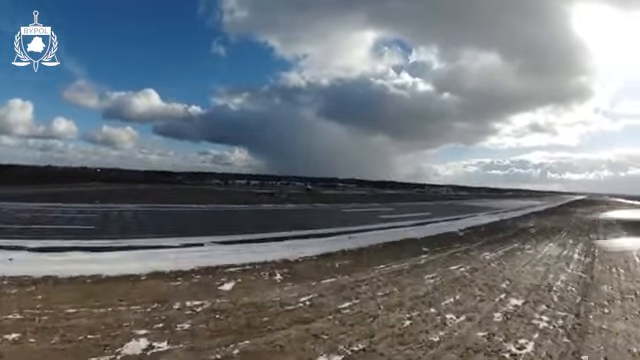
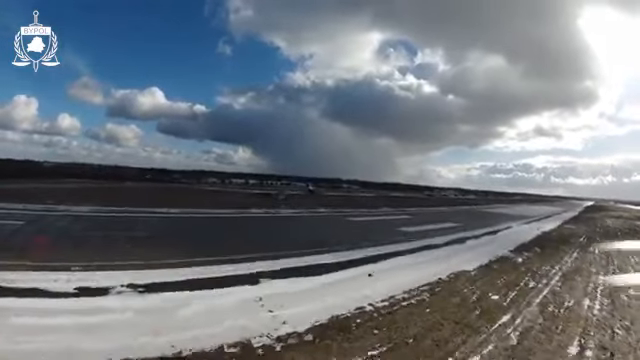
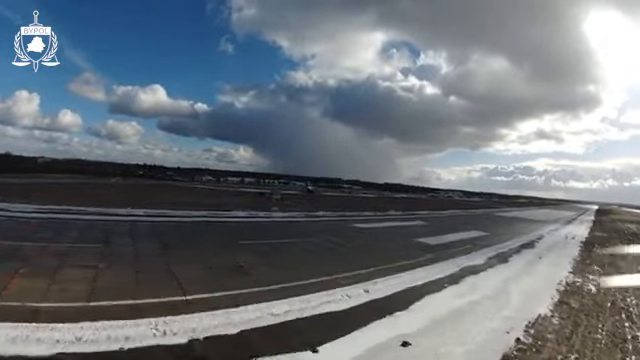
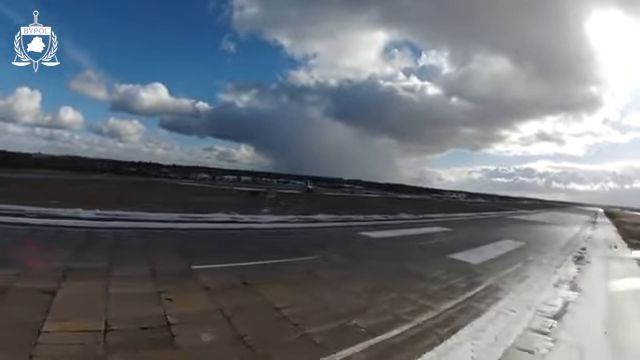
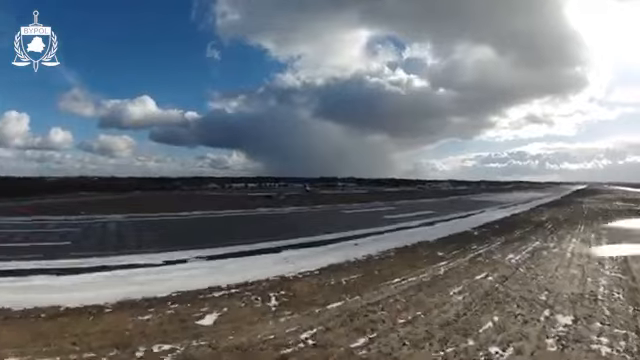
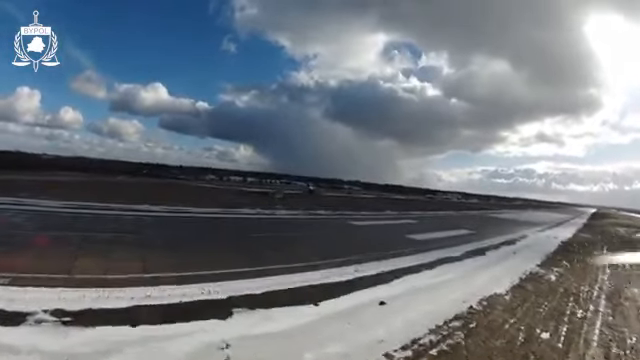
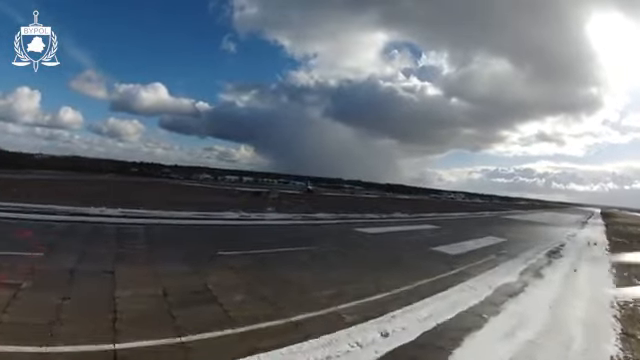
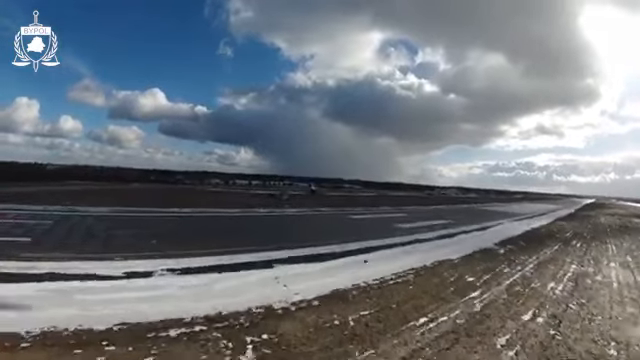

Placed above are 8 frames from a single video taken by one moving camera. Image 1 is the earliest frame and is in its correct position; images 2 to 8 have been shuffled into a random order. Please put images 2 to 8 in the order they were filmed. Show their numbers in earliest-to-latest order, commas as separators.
5, 8, 2, 6, 3, 7, 4
